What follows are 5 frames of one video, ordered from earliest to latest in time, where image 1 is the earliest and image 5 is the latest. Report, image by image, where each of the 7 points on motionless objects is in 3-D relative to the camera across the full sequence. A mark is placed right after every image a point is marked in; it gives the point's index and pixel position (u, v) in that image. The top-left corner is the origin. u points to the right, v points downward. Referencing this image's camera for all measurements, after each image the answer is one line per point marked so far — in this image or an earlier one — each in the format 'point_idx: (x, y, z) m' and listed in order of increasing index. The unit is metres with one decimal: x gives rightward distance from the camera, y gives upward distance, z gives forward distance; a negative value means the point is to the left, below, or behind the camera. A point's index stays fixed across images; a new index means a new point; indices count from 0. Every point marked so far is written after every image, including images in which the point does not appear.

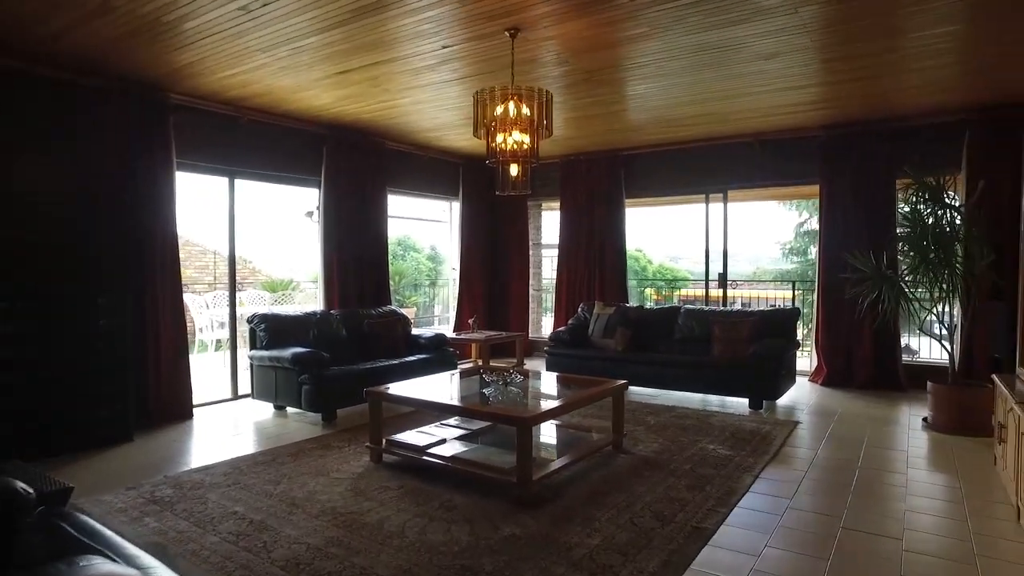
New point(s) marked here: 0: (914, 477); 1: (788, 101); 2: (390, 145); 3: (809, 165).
0: (+2.1, -1.0, +3.5) m
1: (+2.1, +1.4, +5.2) m
2: (-1.2, +1.4, +6.5) m
3: (+2.7, +1.1, +6.2) m
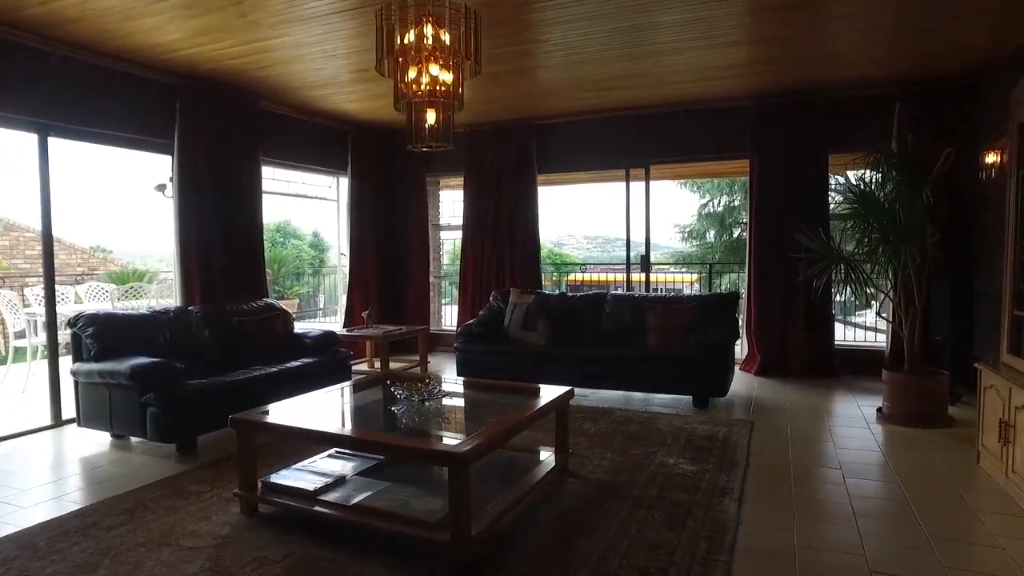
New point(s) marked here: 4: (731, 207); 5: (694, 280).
0: (+1.7, -0.9, +3.1) m
1: (+1.4, +1.5, +4.7) m
2: (-2.0, +1.5, +5.5) m
3: (+1.9, +1.3, +5.8) m
4: (+2.4, +0.9, +7.6) m
5: (+1.9, +0.1, +7.3) m
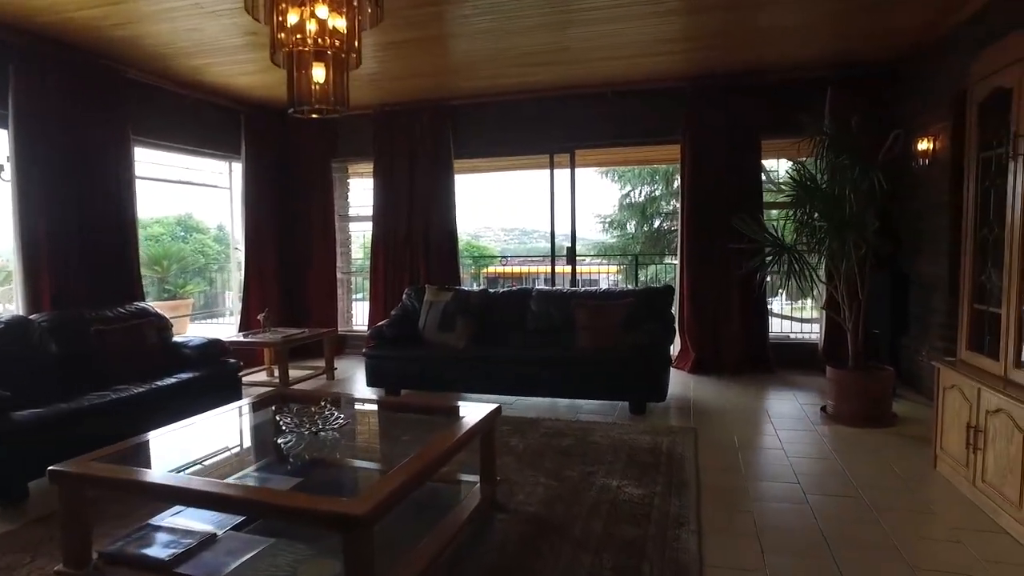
0: (+1.4, -0.8, +2.8) m
1: (+0.9, +1.6, +4.4) m
2: (-2.6, +1.5, +4.7) m
3: (+1.2, +1.3, +5.5) m
4: (+1.5, +1.0, +7.4) m
5: (+1.1, +0.2, +7.0) m
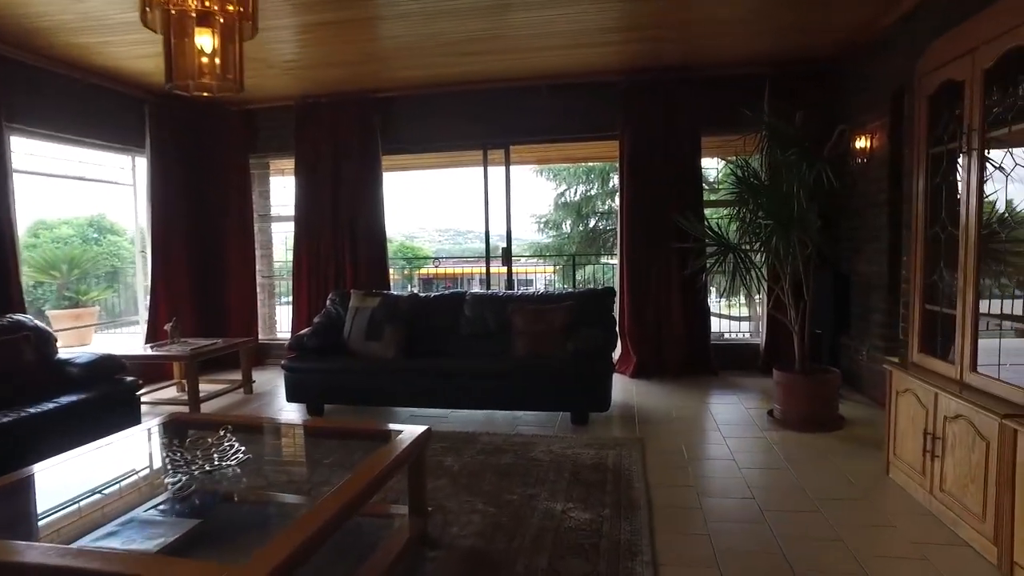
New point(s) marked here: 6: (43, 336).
0: (+1.2, -0.8, +2.6) m
1: (+0.5, +1.6, +4.1) m
2: (-3.0, +1.4, +4.2) m
3: (+0.7, +1.3, +5.3) m
4: (+0.8, +1.0, +7.2) m
5: (+0.4, +0.2, +6.8) m
6: (-2.3, -0.2, +3.3) m
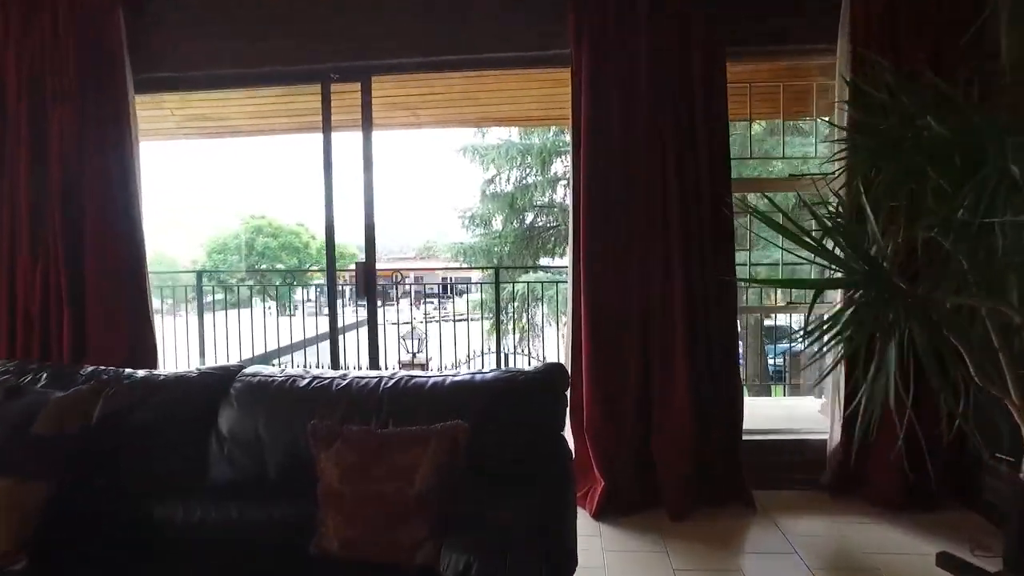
0: (+0.8, -1.1, +0.2) m
1: (0.0, +1.3, +1.7) m
2: (-3.5, +1.2, +1.4) m
3: (+0.1, +1.1, +2.8) m
4: (+0.1, +0.8, +4.8) m
5: (-0.3, -0.1, +4.3) m
6: (-2.7, -0.5, +0.6) m
